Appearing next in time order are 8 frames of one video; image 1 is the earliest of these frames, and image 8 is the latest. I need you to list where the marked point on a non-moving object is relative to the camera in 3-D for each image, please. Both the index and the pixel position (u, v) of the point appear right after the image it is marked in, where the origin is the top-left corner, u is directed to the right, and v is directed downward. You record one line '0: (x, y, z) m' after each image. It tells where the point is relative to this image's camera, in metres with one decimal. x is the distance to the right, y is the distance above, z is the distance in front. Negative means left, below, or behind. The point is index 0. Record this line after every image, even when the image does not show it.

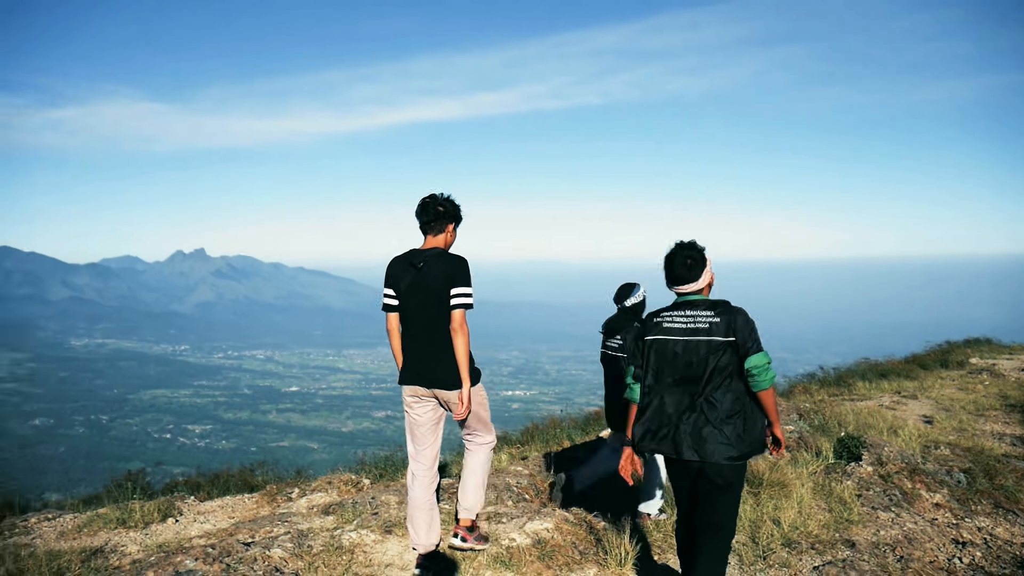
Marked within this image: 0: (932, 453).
0: (+9.2, -3.8, +9.2) m
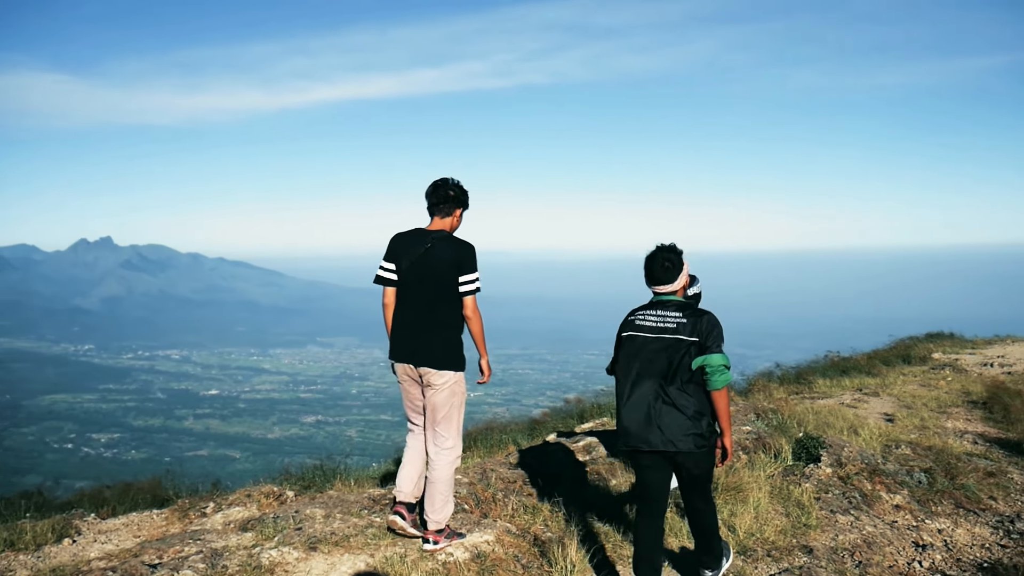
0: (+8.0, -3.6, +8.8) m
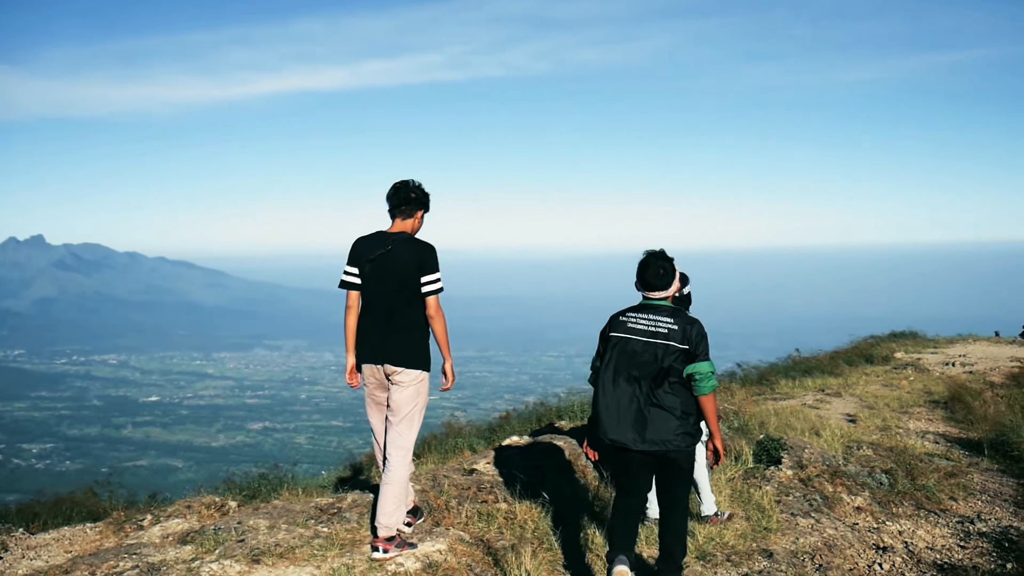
0: (+7.2, -3.6, +8.7) m
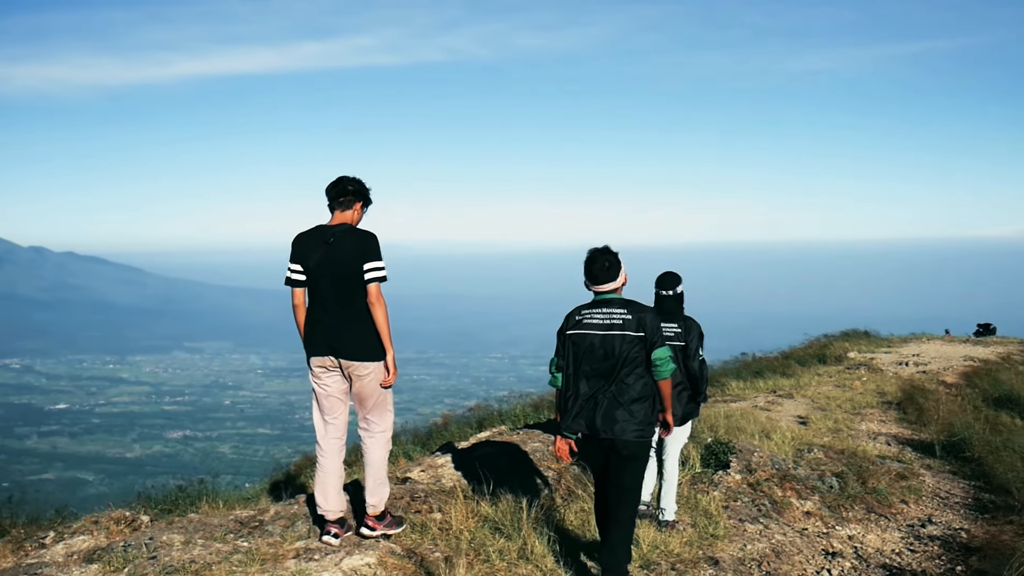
0: (+6.0, -3.5, +8.5) m
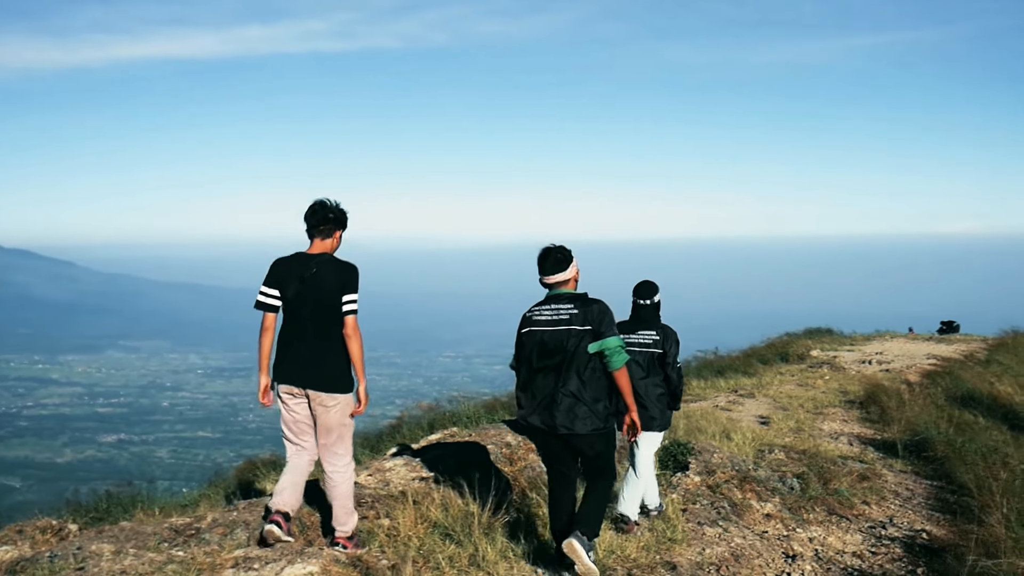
0: (+5.2, -3.4, +8.3) m
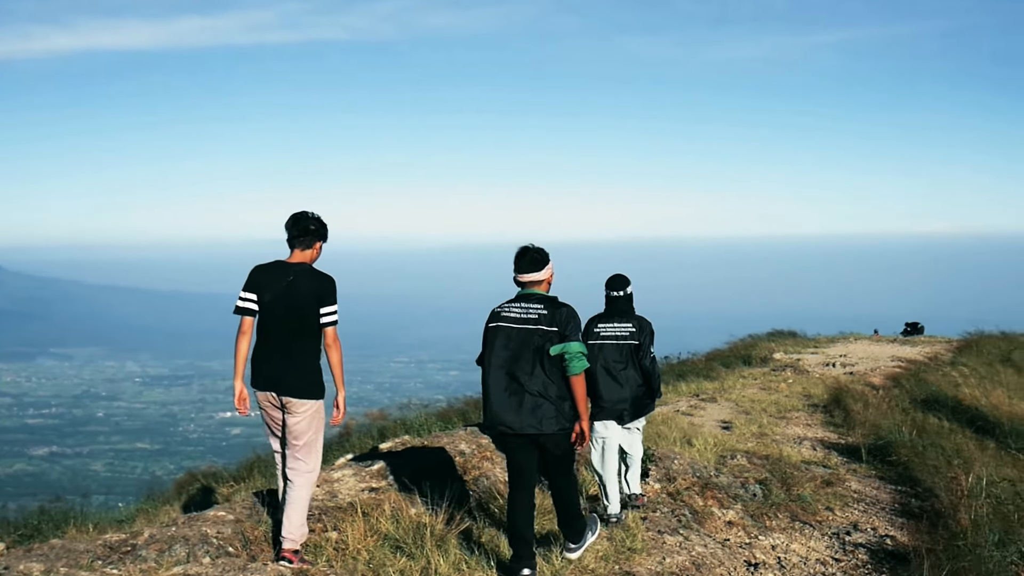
0: (+4.4, -3.5, +8.2) m
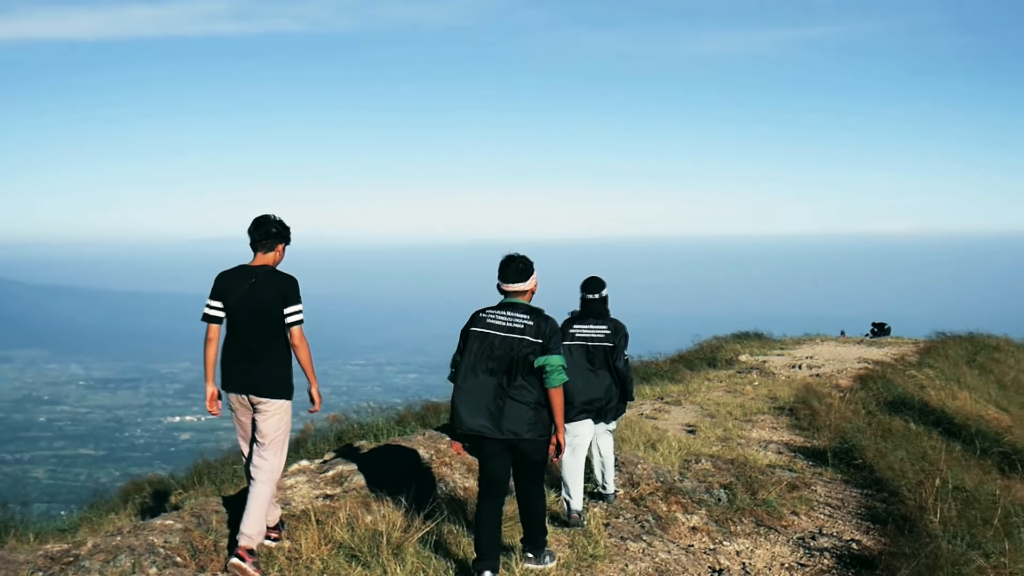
0: (+3.7, -3.5, +8.0) m
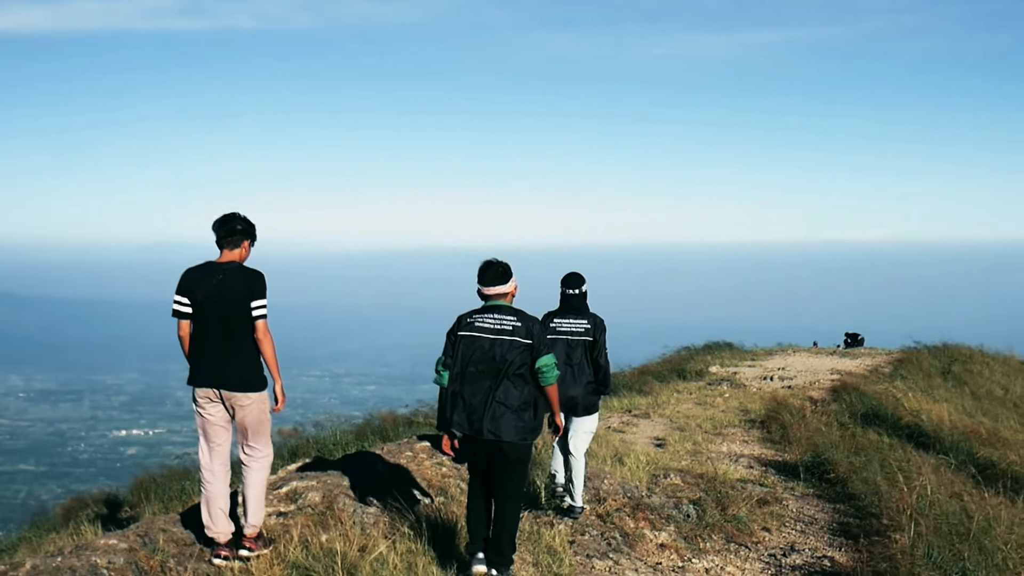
0: (+3.1, -3.7, +7.9) m
